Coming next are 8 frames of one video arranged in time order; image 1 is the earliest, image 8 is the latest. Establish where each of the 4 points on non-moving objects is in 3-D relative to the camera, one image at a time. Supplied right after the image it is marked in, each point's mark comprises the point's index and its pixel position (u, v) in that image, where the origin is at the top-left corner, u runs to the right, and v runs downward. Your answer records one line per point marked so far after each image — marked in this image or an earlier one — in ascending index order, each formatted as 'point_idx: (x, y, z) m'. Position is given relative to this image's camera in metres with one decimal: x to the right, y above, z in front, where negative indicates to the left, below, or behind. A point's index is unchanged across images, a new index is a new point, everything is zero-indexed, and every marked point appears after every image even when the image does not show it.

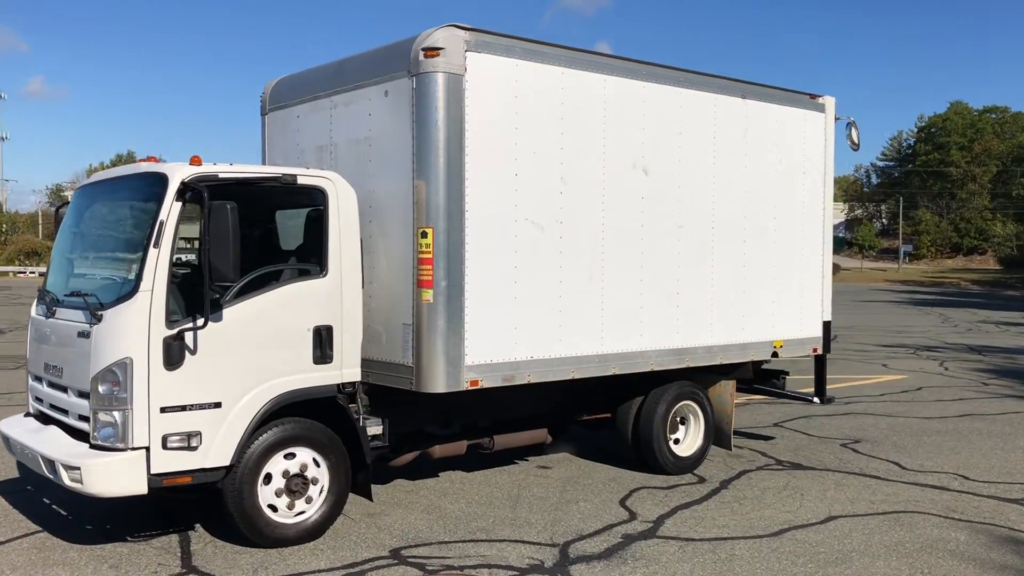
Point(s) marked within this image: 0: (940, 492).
0: (+2.7, -1.3, +5.9) m
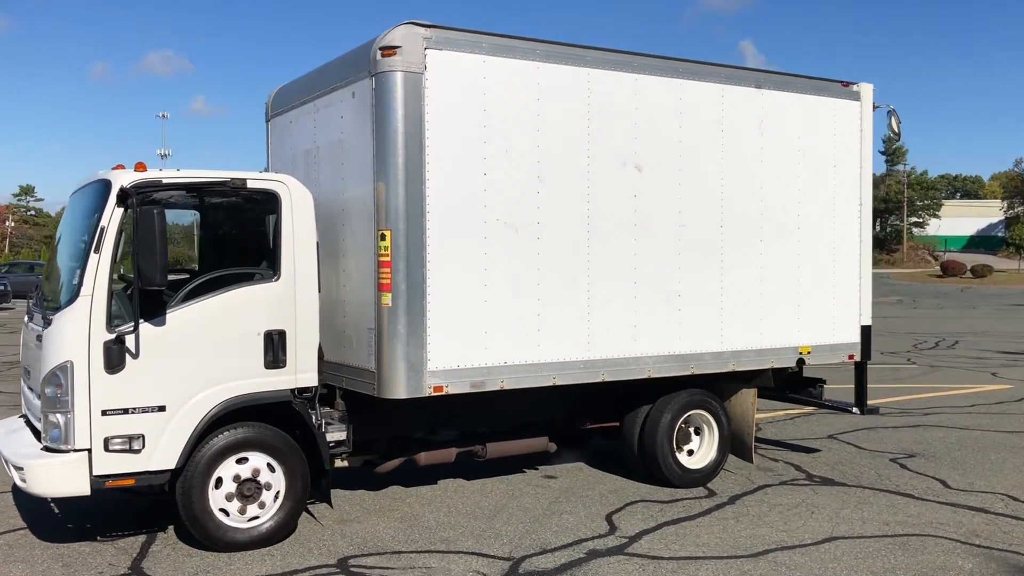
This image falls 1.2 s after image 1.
0: (+2.6, -1.3, +5.4) m
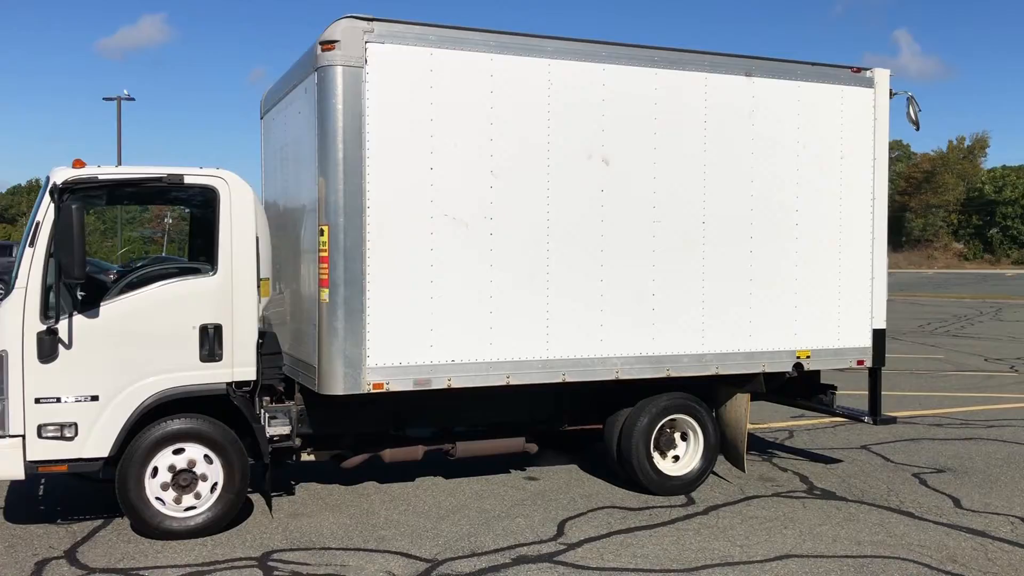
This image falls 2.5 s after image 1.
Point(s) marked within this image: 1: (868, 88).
0: (+2.3, -1.3, +4.9) m
1: (+2.3, +1.3, +6.0) m
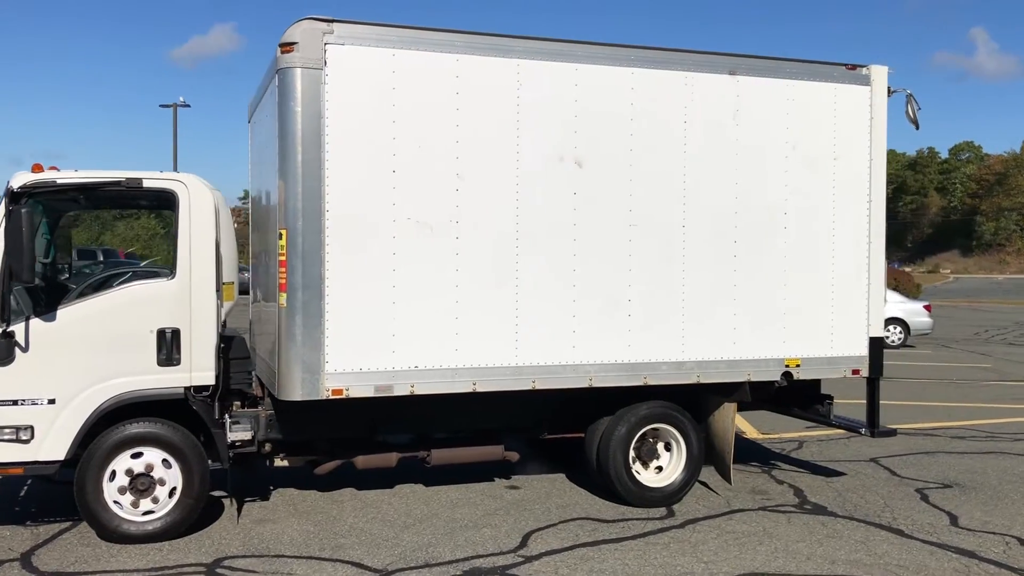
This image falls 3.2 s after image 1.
0: (+2.1, -1.3, +4.7) m
1: (+2.1, +1.2, +5.8) m
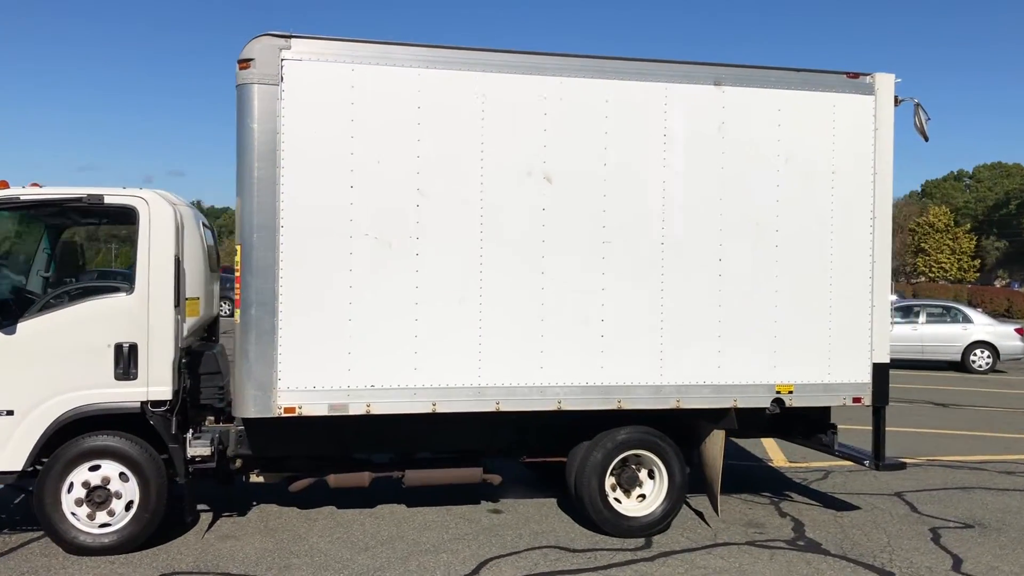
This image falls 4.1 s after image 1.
0: (+1.9, -1.4, +4.3) m
1: (+2.0, +1.1, +5.4) m
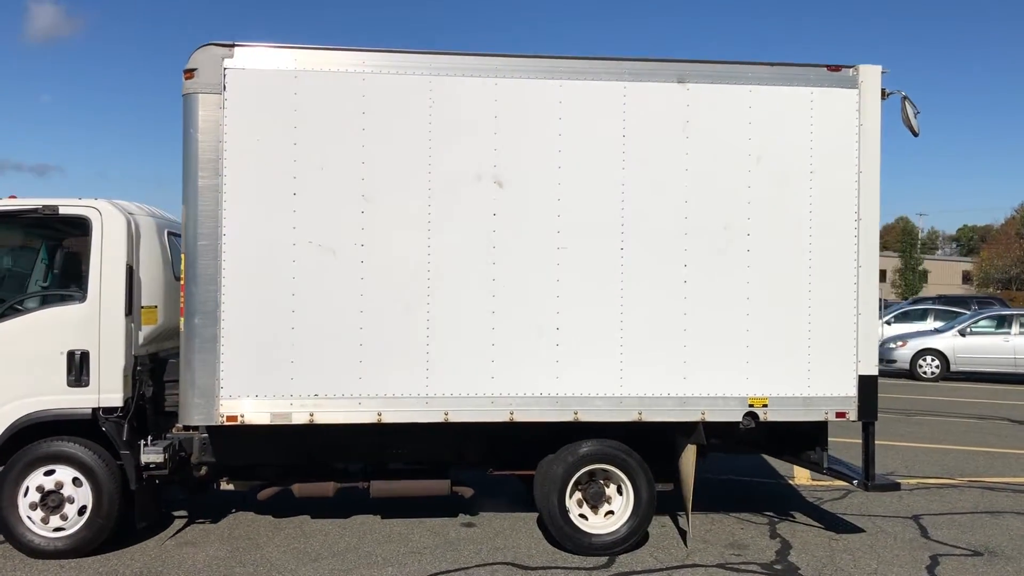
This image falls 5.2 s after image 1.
0: (+1.5, -1.5, +3.9) m
1: (+1.8, +1.1, +5.1) m
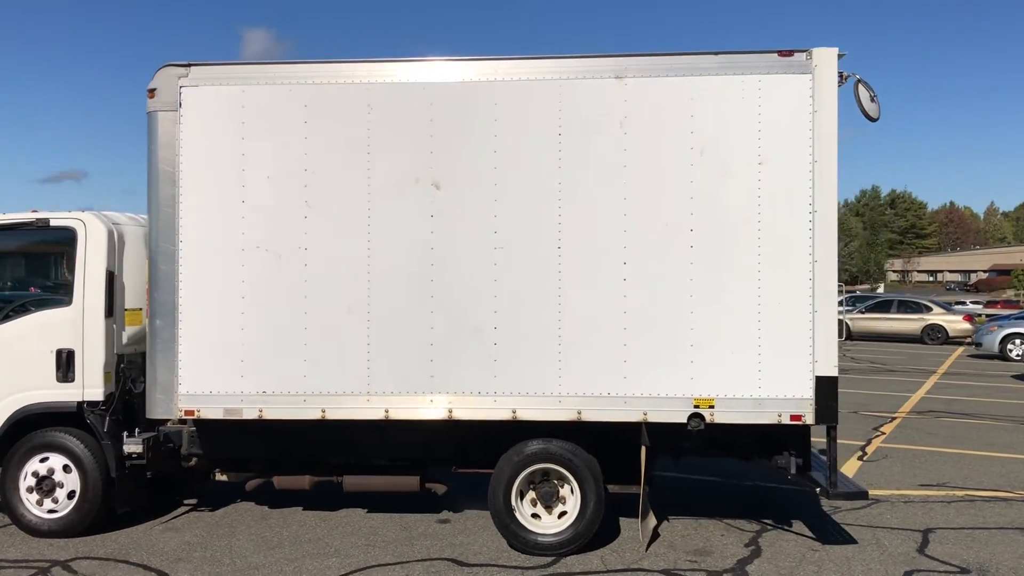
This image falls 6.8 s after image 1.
0: (+1.0, -1.4, +3.7) m
1: (+1.5, +1.1, +4.8) m
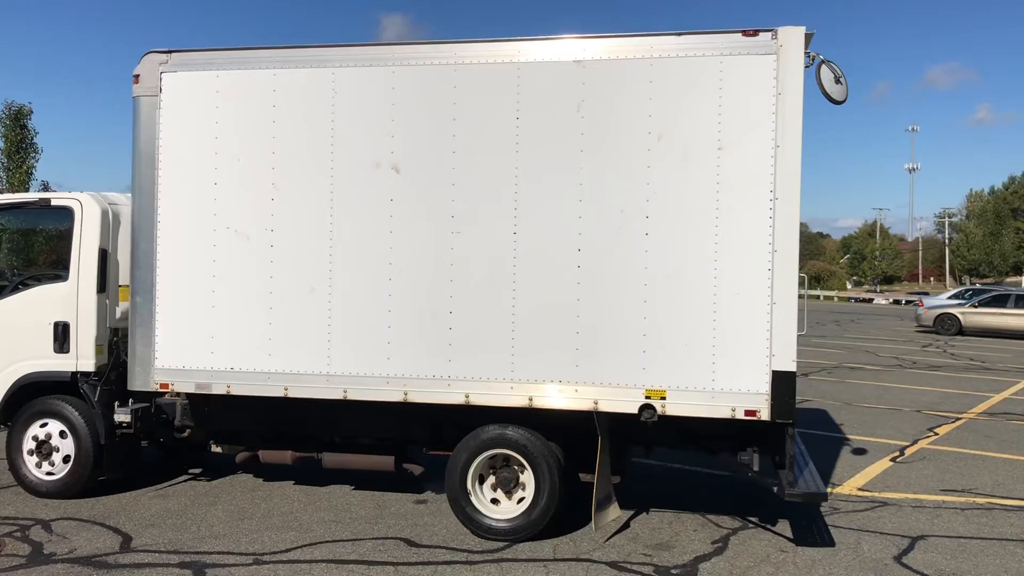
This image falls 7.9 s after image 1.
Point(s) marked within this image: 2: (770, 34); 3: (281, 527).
0: (+0.6, -1.4, +3.6) m
1: (+1.2, +1.1, +4.6) m
2: (+1.3, +1.2, +4.6) m
3: (-1.2, -1.3, +5.2) m
